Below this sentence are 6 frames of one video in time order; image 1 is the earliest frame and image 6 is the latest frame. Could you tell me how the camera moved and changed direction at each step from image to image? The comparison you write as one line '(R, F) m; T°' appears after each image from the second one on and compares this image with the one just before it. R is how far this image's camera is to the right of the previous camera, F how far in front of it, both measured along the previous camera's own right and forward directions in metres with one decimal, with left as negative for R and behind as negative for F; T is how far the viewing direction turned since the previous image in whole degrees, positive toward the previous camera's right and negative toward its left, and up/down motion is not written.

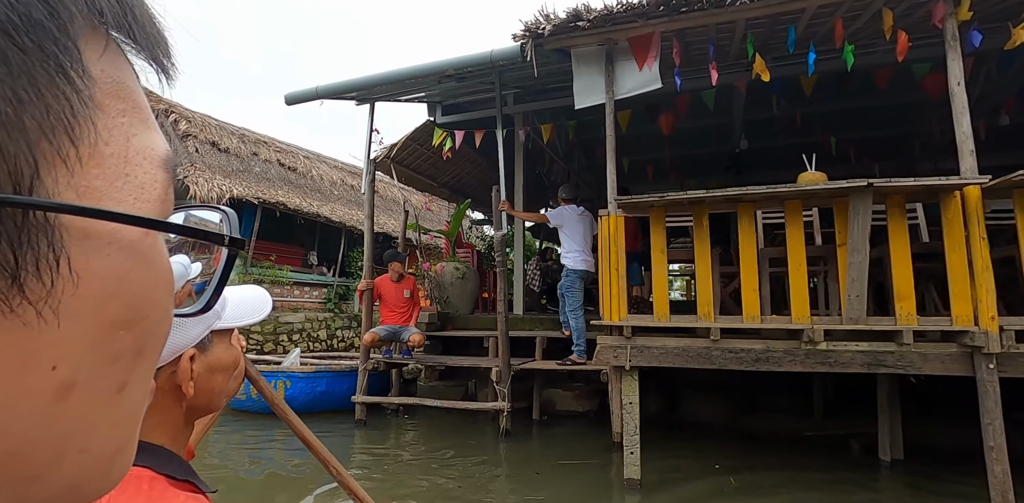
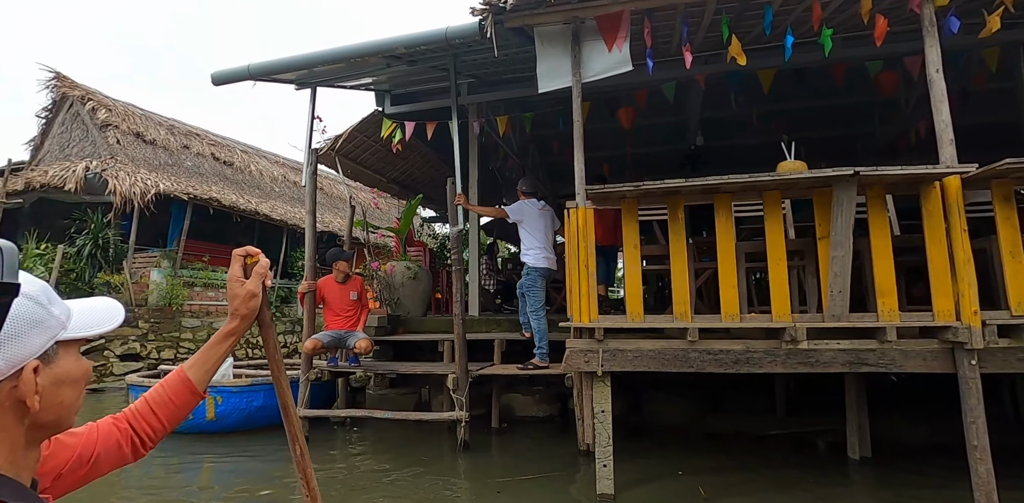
(-0.1, +0.4) m; +5°
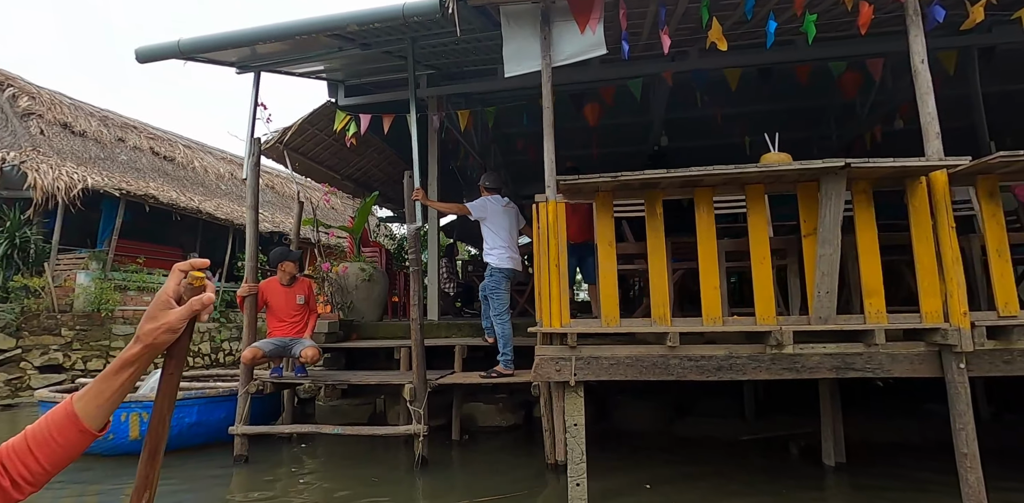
(0.0, +0.4) m; +4°
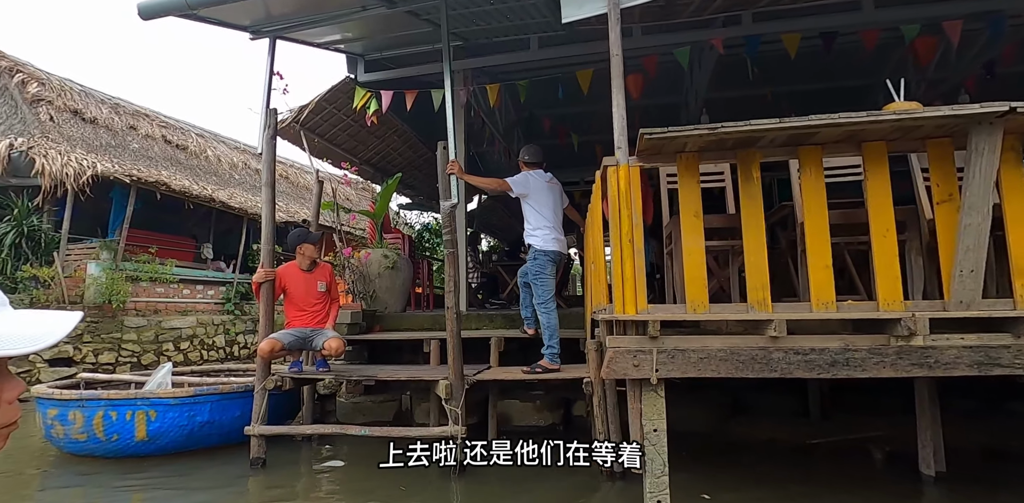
(-0.3, +0.5) m; -1°
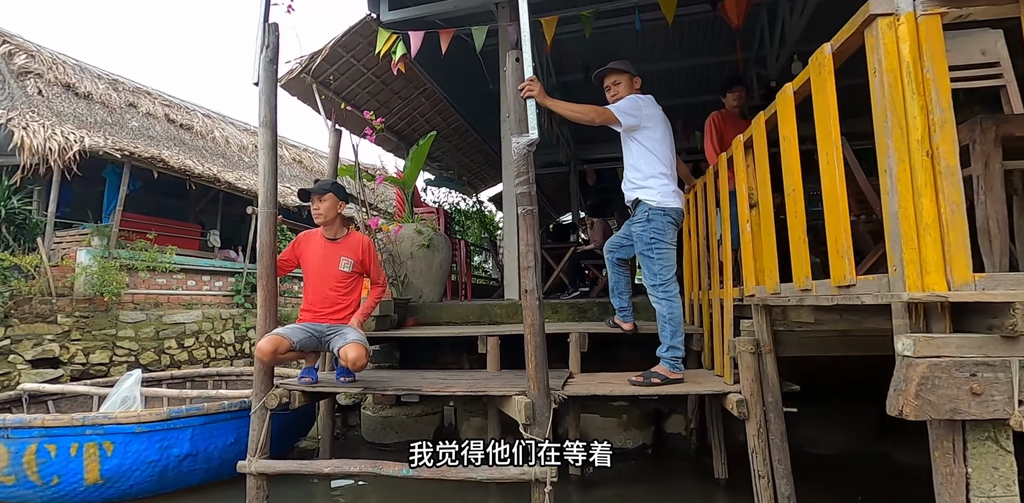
(-0.5, +1.3) m; -1°
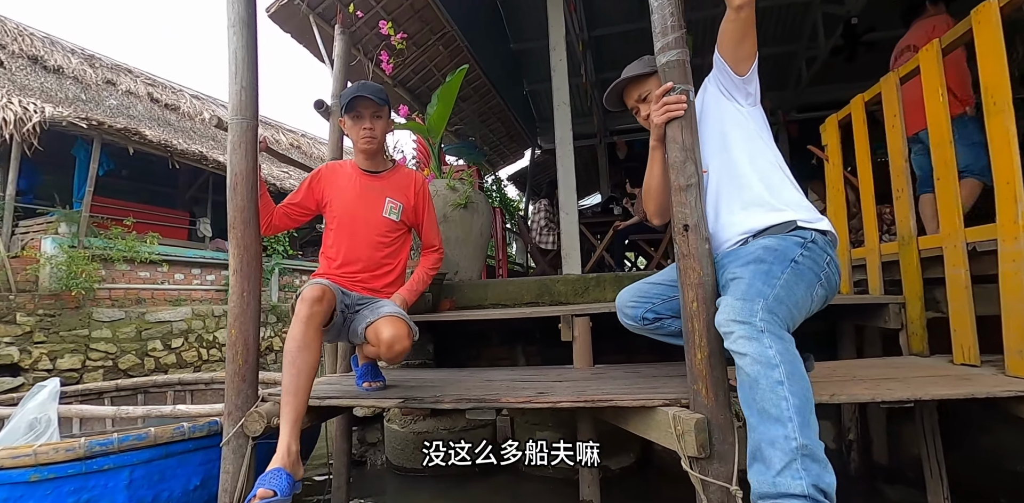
(-0.5, +1.2) m; 0°
